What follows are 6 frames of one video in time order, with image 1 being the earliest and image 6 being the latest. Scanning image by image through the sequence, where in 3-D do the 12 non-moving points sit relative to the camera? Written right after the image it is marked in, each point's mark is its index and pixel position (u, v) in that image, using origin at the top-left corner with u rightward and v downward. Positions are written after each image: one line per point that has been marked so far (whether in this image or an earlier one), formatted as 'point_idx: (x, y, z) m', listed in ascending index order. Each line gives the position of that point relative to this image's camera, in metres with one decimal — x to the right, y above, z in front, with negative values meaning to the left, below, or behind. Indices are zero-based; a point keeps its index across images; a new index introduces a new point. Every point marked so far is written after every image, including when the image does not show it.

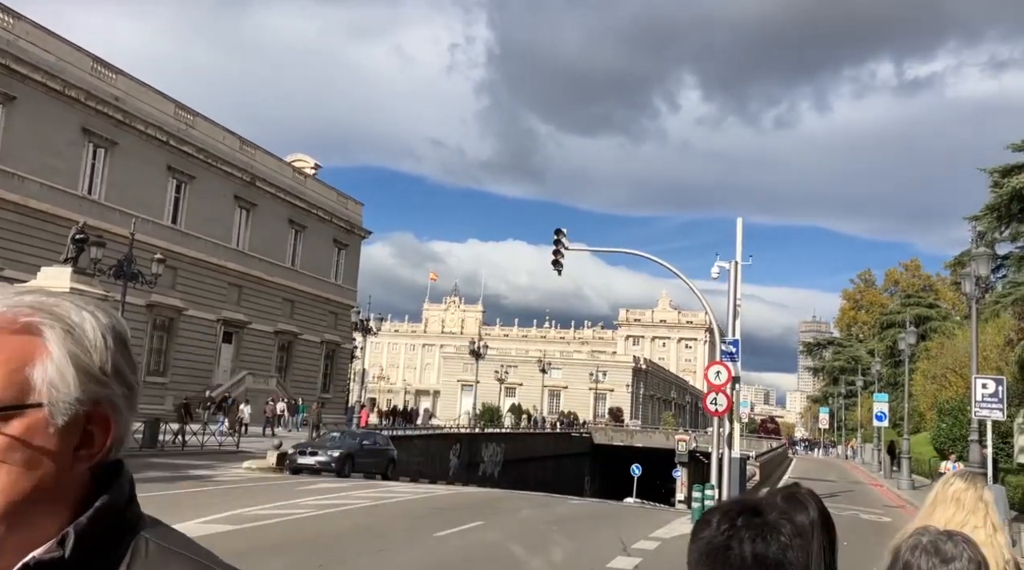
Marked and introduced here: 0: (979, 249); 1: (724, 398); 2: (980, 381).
0: (+10.3, +0.8, +19.8) m
1: (+4.4, -2.3, +18.5) m
2: (+9.2, -1.9, +17.8) m
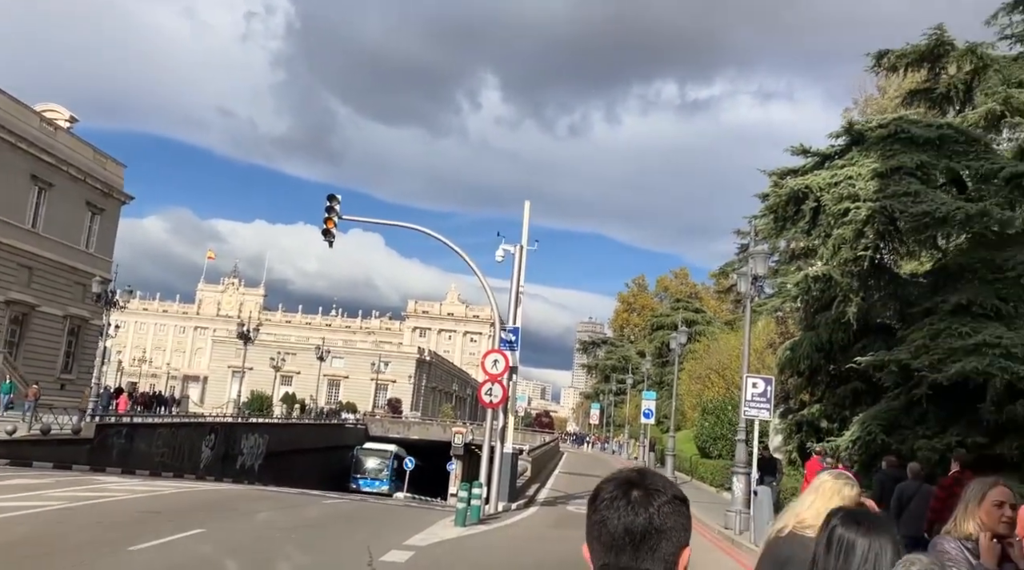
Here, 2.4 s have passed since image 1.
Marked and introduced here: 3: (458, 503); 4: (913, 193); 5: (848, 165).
0: (+5.4, +0.8, +19.9) m
1: (-0.2, -2.0, +17.2) m
2: (+4.7, -1.9, +17.6) m
3: (-0.9, -3.6, +14.8) m
4: (+7.9, +1.8, +17.8) m
5: (+7.3, +2.6, +19.6) m
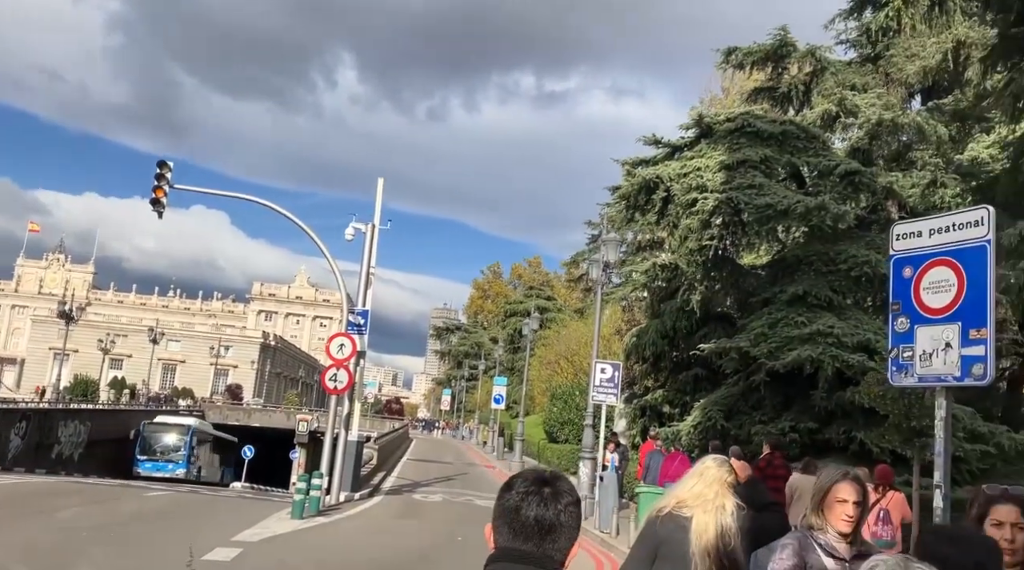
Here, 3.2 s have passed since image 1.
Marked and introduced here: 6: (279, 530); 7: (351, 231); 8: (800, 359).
0: (+2.1, +1.1, +19.9) m
1: (-3.1, -1.6, +16.4) m
2: (+1.7, -1.6, +17.6) m
3: (-3.4, -3.2, +14.0) m
4: (+5.0, +2.0, +18.3) m
5: (+4.1, +2.8, +19.9) m
6: (-3.2, -3.4, +12.4) m
7: (-3.3, +1.1, +18.4) m
8: (+5.2, -1.3, +16.2) m
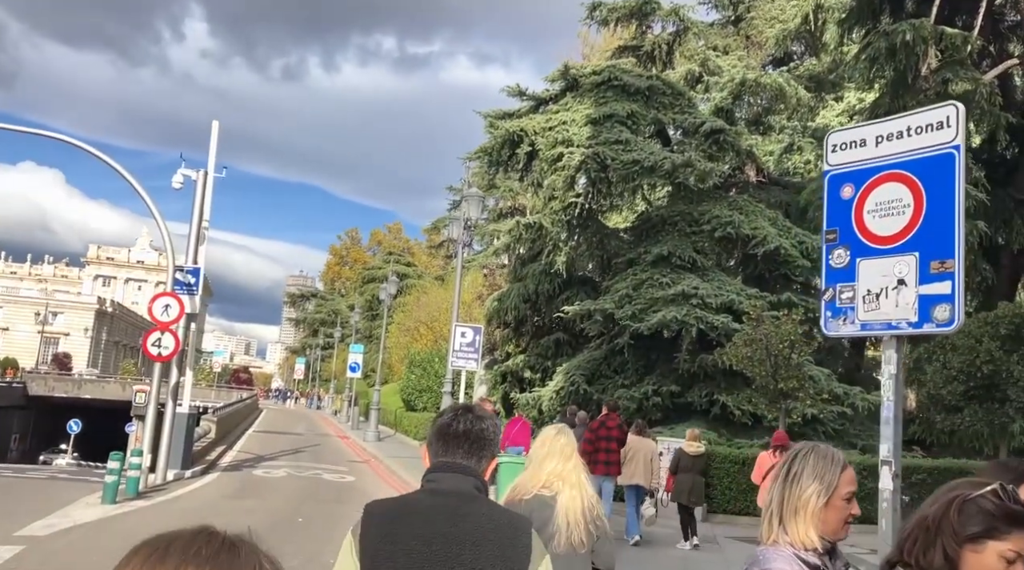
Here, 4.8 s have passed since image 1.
0: (-0.9, +2.0, +18.8) m
1: (-5.5, -0.9, +14.6) m
2: (-1.0, -0.8, +16.5) m
3: (-5.5, -2.6, +12.2) m
4: (+2.2, +2.8, +17.6) m
5: (+1.1, +3.7, +19.0) m
6: (-5.1, -2.8, +10.7) m
7: (-6.0, +1.9, +16.4) m
8: (+2.7, -0.6, +15.6) m
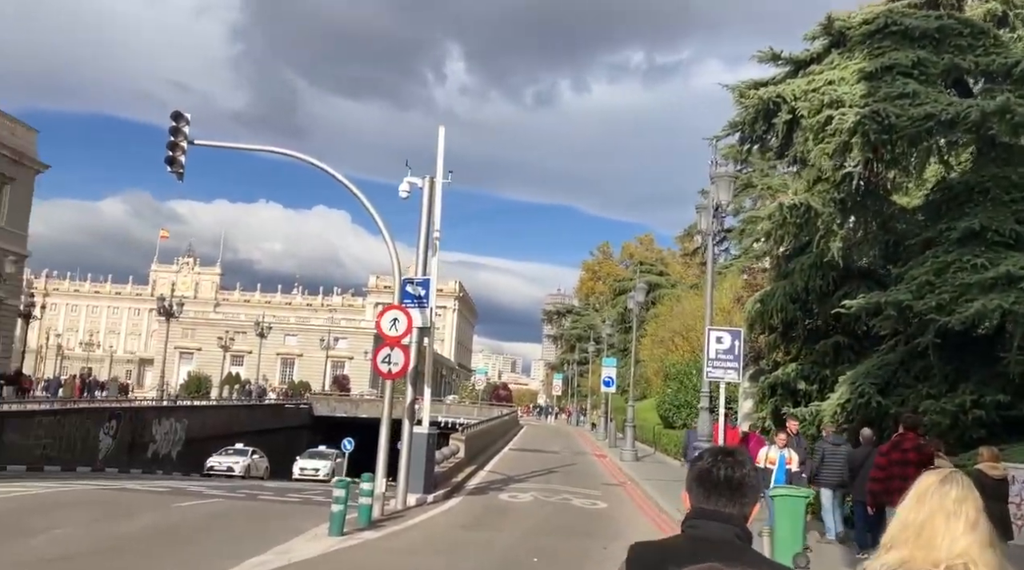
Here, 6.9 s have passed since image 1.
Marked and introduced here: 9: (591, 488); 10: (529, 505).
0: (+3.8, +2.0, +16.4) m
1: (-1.7, -1.0, +13.6) m
2: (+3.2, -0.8, +14.2) m
3: (-2.2, -2.7, +11.2) m
4: (+6.3, +3.0, +14.4) m
5: (+5.6, +3.8, +16.1) m
6: (-2.3, -2.9, +9.7) m
7: (-1.8, +1.7, +15.5) m
8: (+6.4, -0.4, +12.3) m
9: (+1.7, -4.3, +19.3) m
10: (+0.3, -3.8, +15.8) m
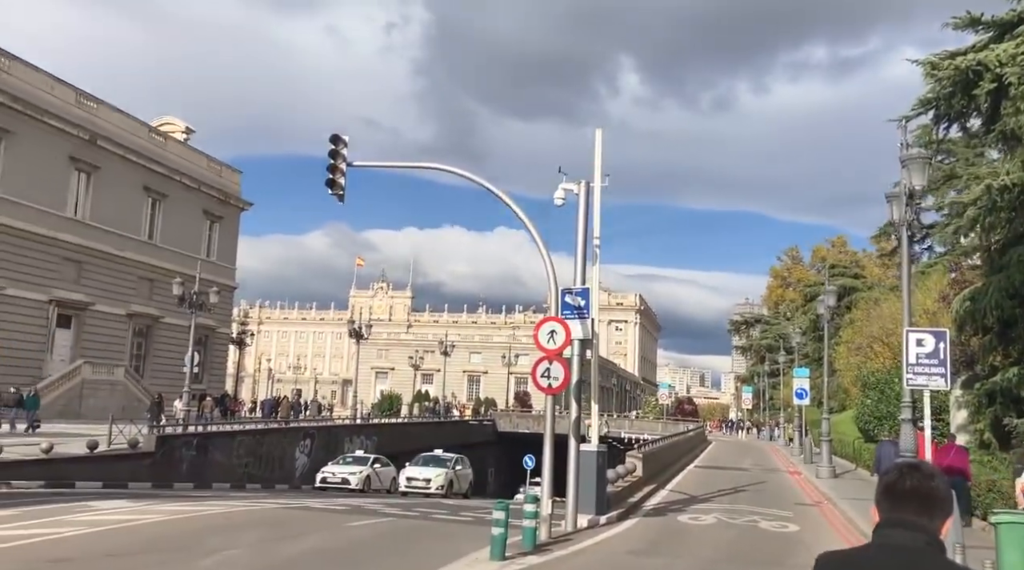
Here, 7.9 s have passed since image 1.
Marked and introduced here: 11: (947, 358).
0: (+6.5, +2.1, +14.7) m
1: (+0.7, -1.2, +13.0) m
2: (+5.6, -0.7, +12.5) m
3: (-0.2, -2.9, +10.7) m
4: (+8.6, +3.2, +12.2) m
5: (+8.2, +4.0, +14.0) m
6: (-0.6, -3.0, +9.2) m
7: (+0.9, +1.5, +15.0) m
8: (+8.4, -0.1, +10.1) m
9: (+5.3, -4.4, +17.8) m
10: (+3.2, -3.9, +14.7) m
11: (+6.0, -1.0, +12.3) m
